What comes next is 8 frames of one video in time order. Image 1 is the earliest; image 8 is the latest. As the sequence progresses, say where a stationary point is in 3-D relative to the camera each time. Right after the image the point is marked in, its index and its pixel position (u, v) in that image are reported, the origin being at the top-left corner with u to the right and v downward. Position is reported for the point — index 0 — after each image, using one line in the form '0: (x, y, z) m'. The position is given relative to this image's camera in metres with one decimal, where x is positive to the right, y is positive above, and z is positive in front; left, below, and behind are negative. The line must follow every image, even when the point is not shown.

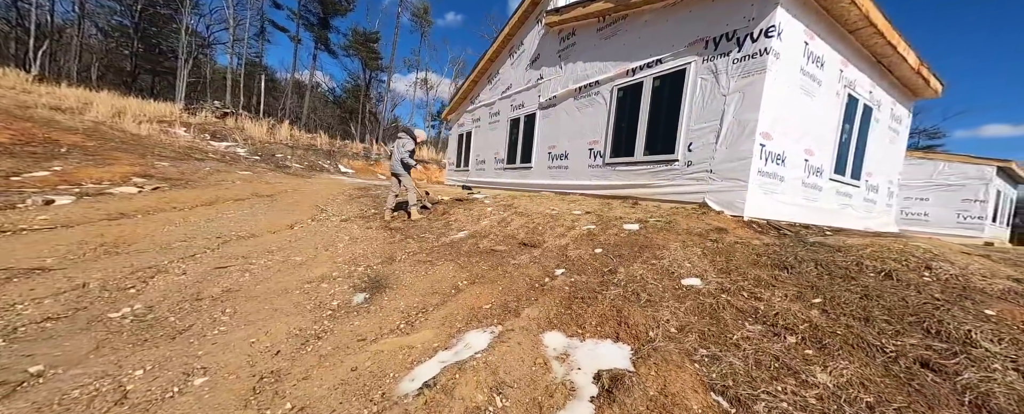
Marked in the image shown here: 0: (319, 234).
0: (-3.2, -0.5, +4.7) m
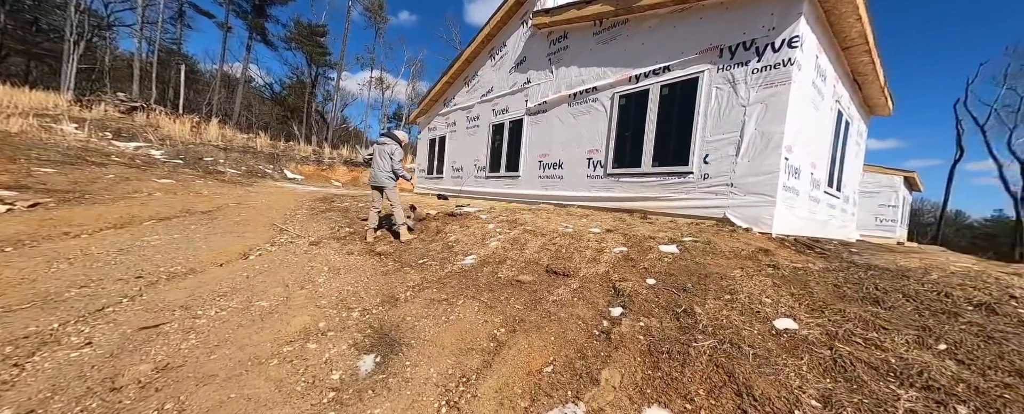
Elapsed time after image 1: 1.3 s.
0: (-3.1, -0.8, +3.7) m
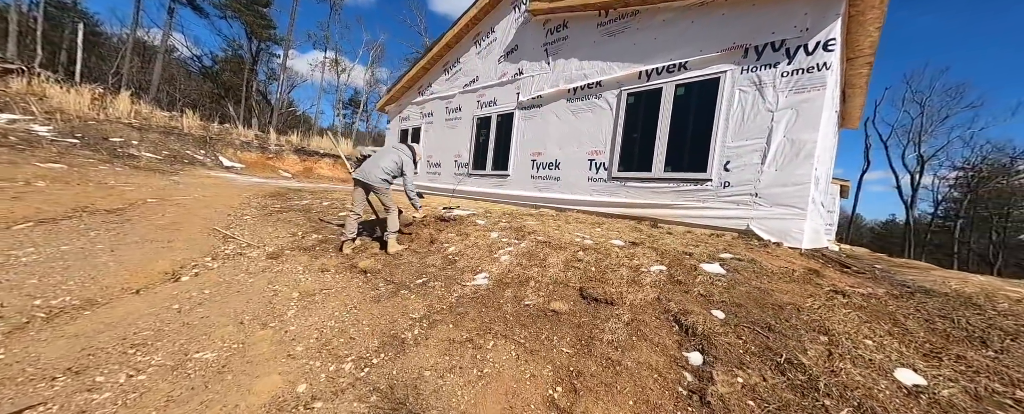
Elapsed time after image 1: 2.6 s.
0: (-2.8, -0.9, +2.8) m
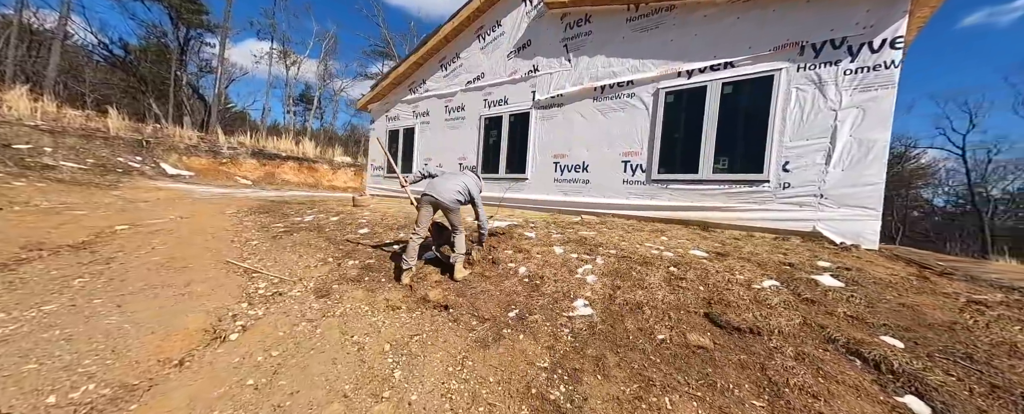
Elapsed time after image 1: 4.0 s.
0: (-1.7, -1.2, +2.3) m
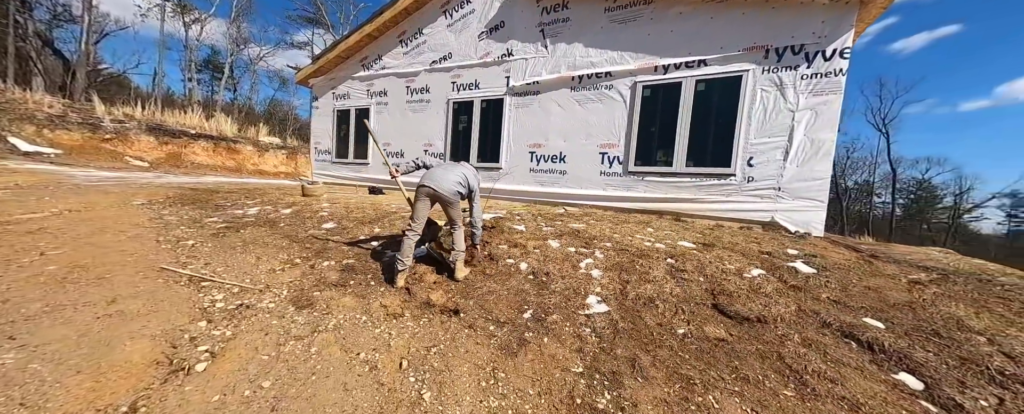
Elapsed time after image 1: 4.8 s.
0: (-1.4, -1.2, +1.9) m
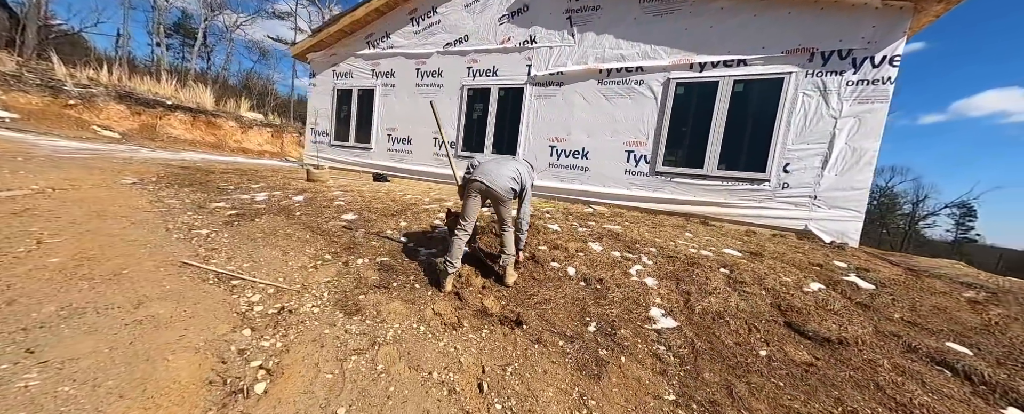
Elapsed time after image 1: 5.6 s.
0: (-0.8, -1.2, +1.7) m
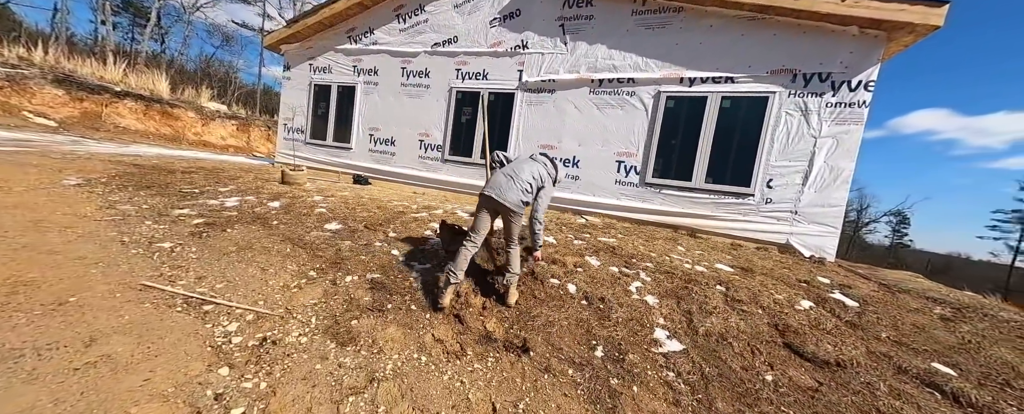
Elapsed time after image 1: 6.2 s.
0: (-0.6, -1.4, +1.5) m
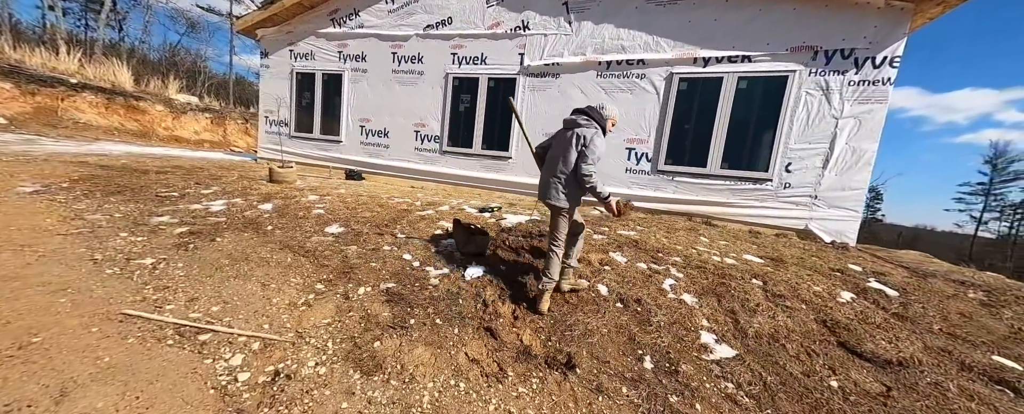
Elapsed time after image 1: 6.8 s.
0: (-0.3, -1.4, +1.2) m
